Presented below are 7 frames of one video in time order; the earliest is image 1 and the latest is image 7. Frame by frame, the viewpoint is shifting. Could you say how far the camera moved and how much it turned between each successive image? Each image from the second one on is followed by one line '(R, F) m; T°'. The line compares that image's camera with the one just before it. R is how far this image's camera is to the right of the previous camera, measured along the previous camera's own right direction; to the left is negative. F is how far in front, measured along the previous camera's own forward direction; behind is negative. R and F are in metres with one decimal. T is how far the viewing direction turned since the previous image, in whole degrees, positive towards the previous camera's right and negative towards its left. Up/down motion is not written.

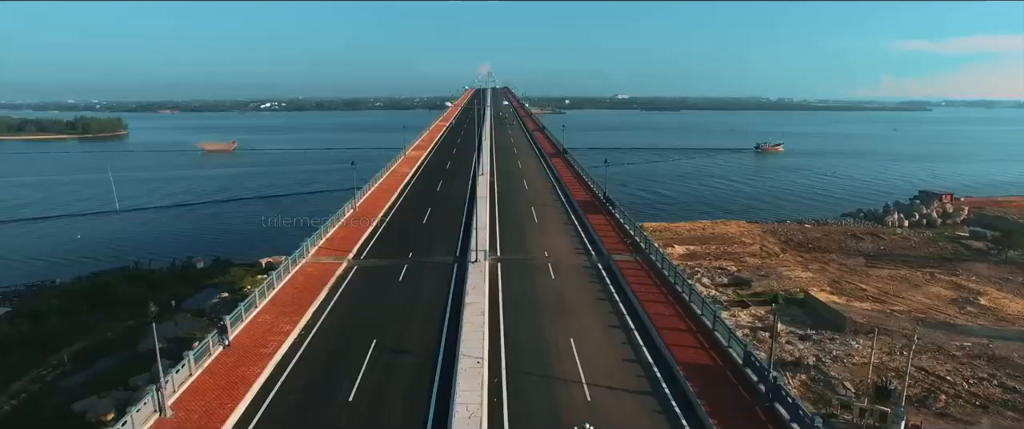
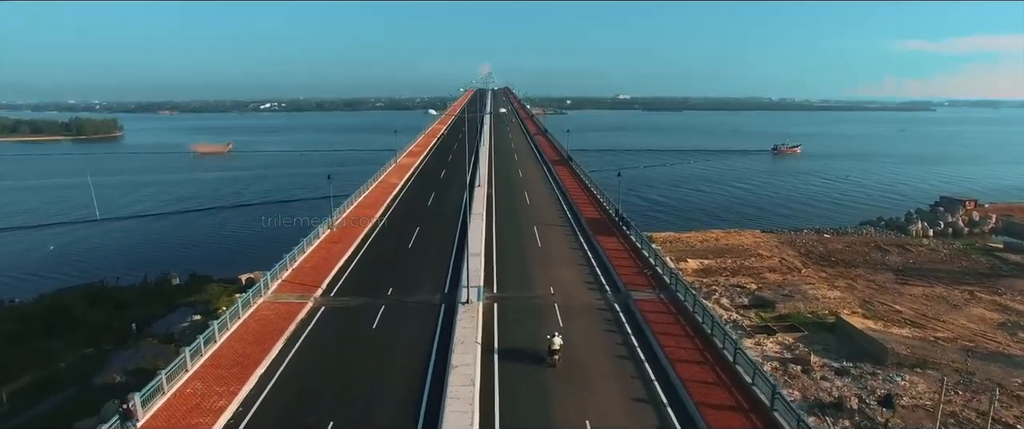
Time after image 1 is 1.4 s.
(+0.1, +3.4) m; 0°
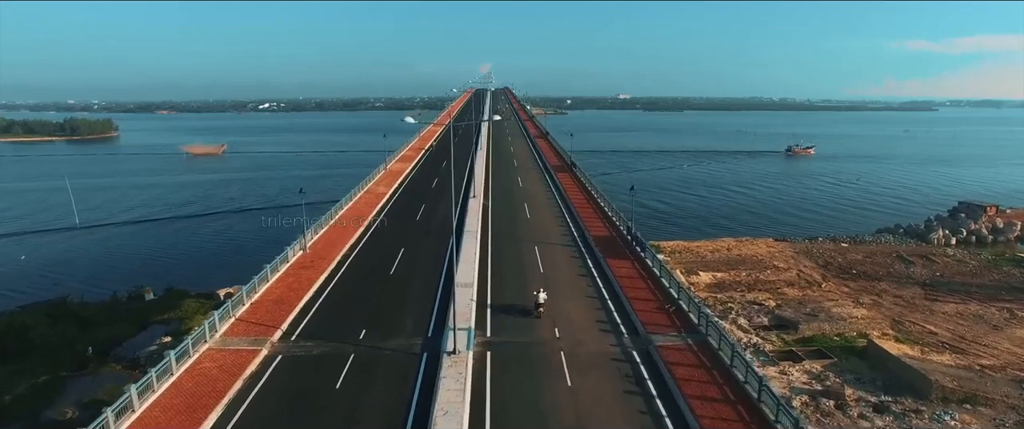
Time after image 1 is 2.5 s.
(+0.1, +2.9) m; 0°
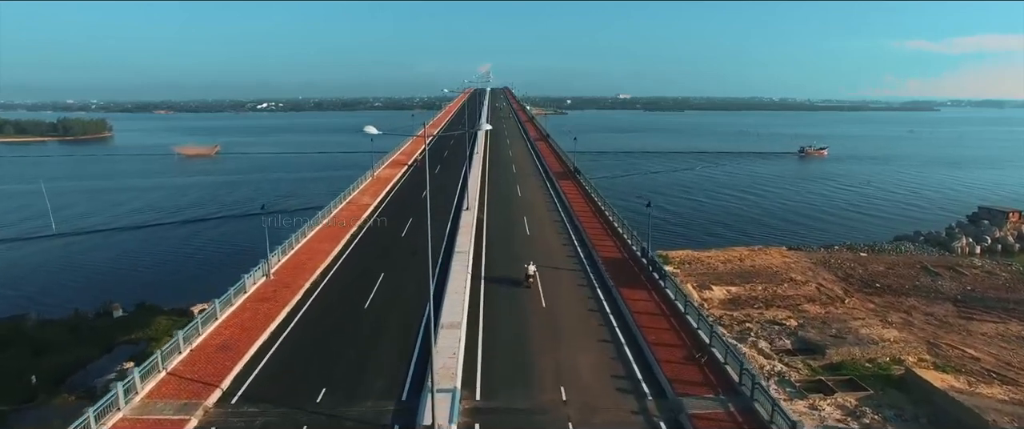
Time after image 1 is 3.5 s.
(+0.1, +2.9) m; 0°
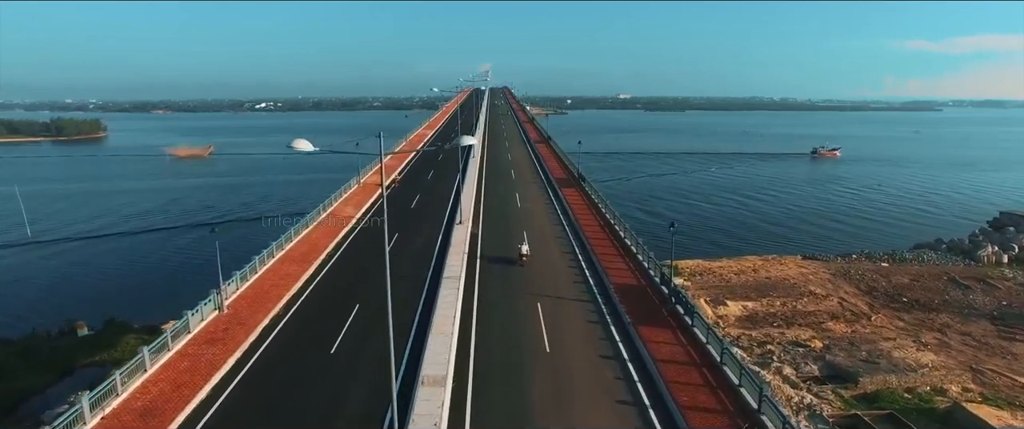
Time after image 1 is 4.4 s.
(+0.1, +2.8) m; 0°
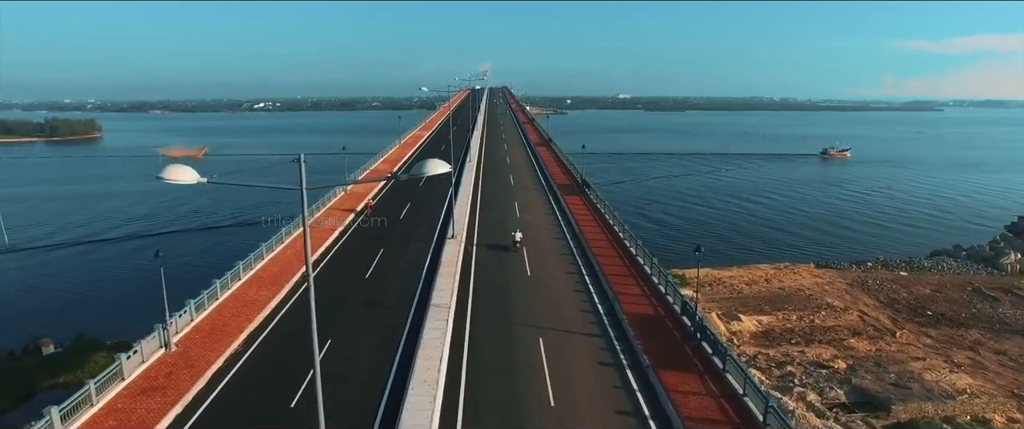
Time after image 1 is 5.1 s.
(+0.1, +2.3) m; 0°
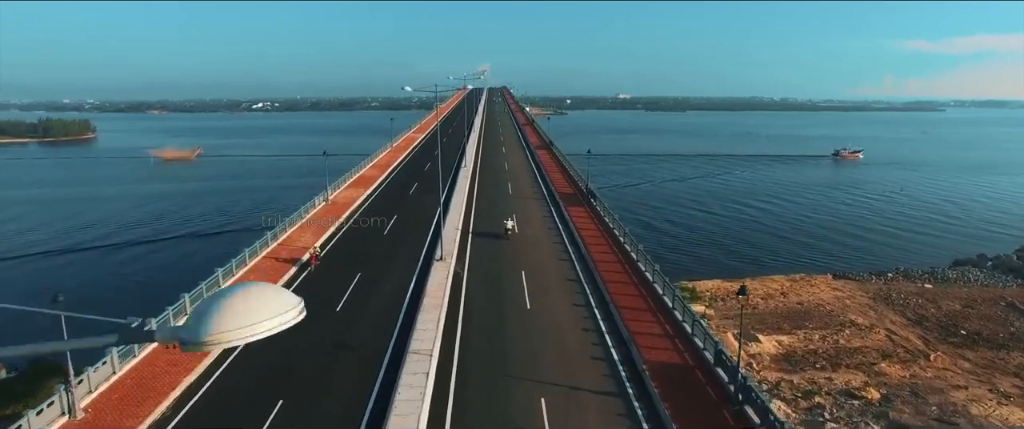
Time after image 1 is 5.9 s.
(+0.1, +2.7) m; 0°
